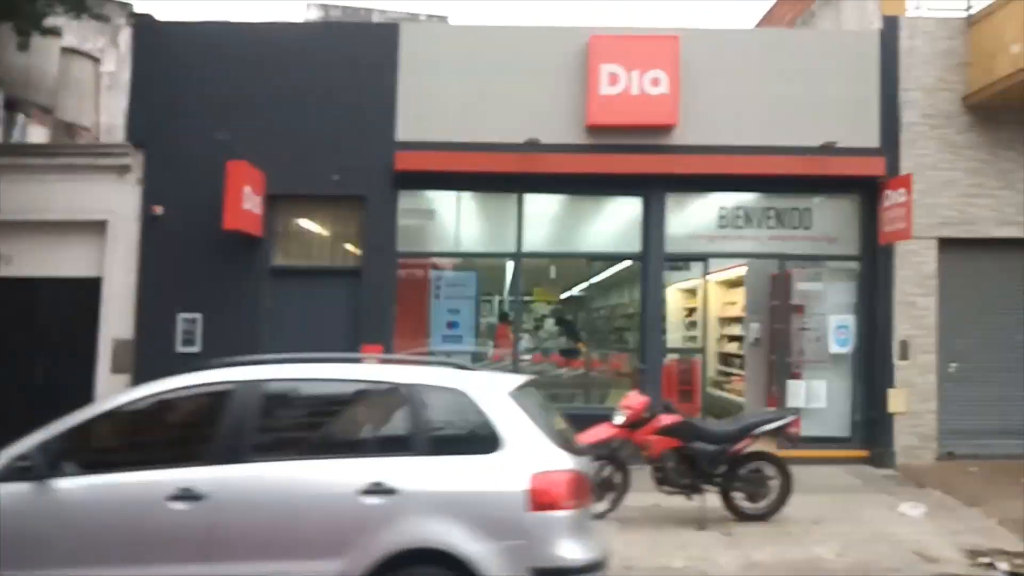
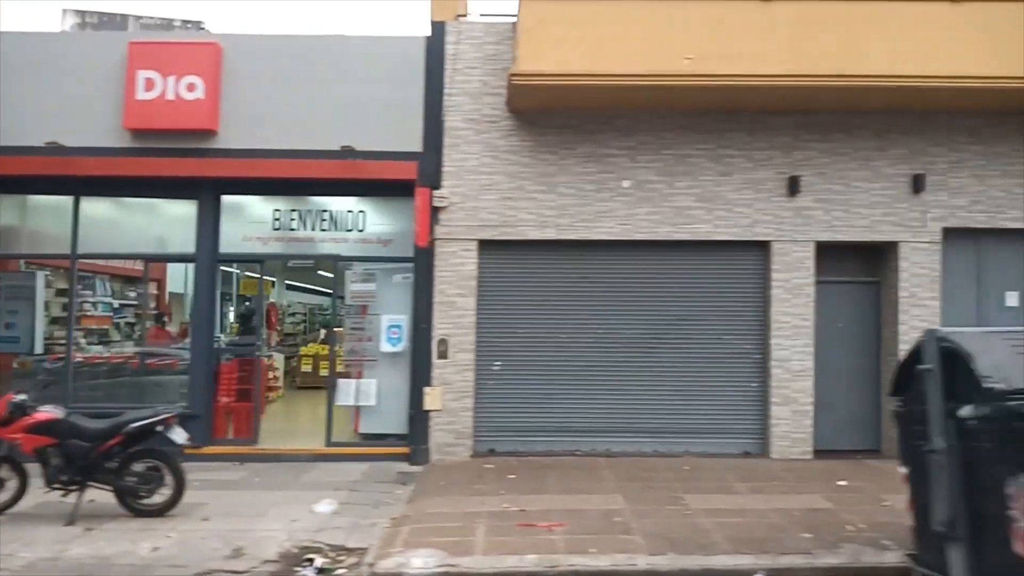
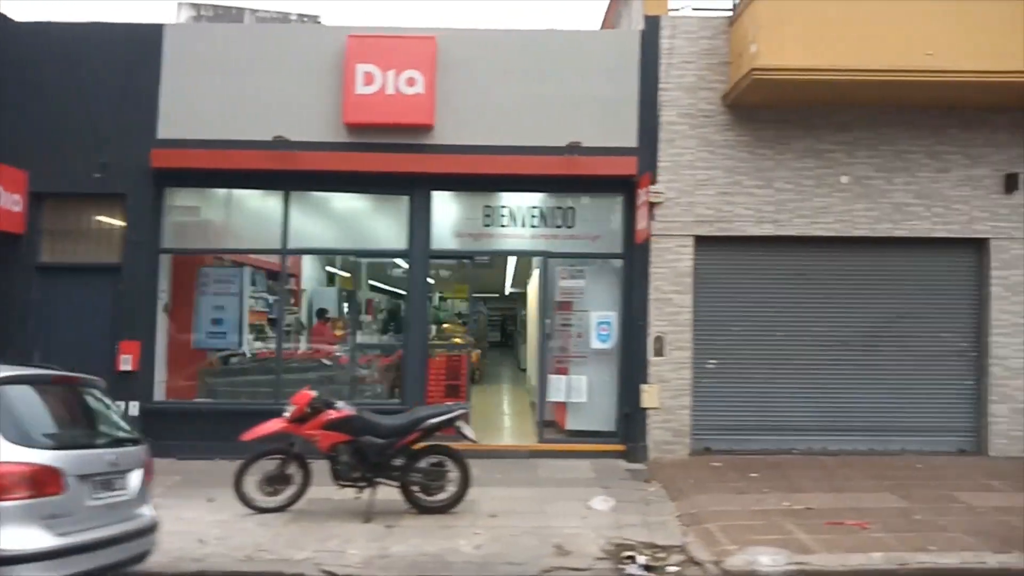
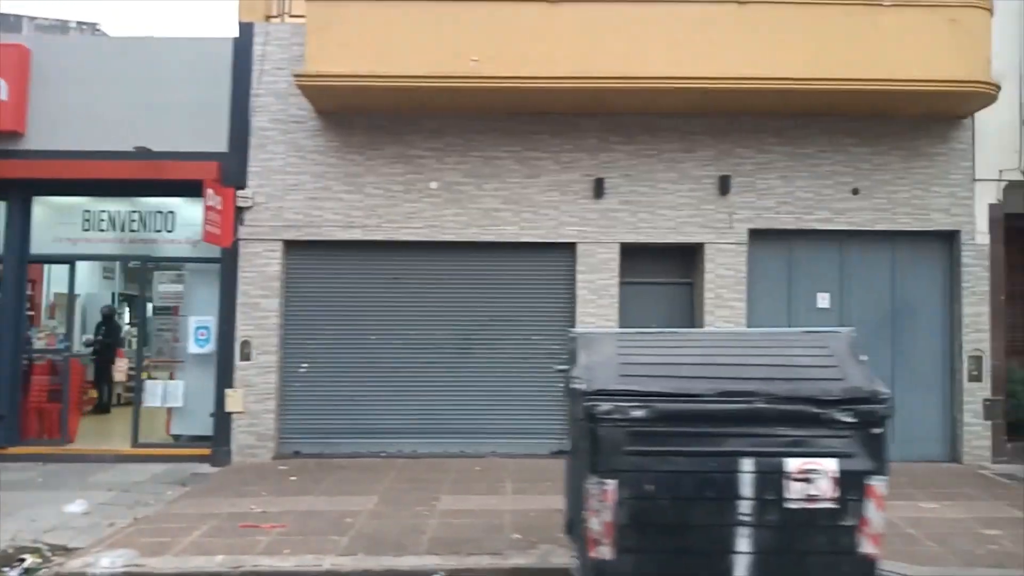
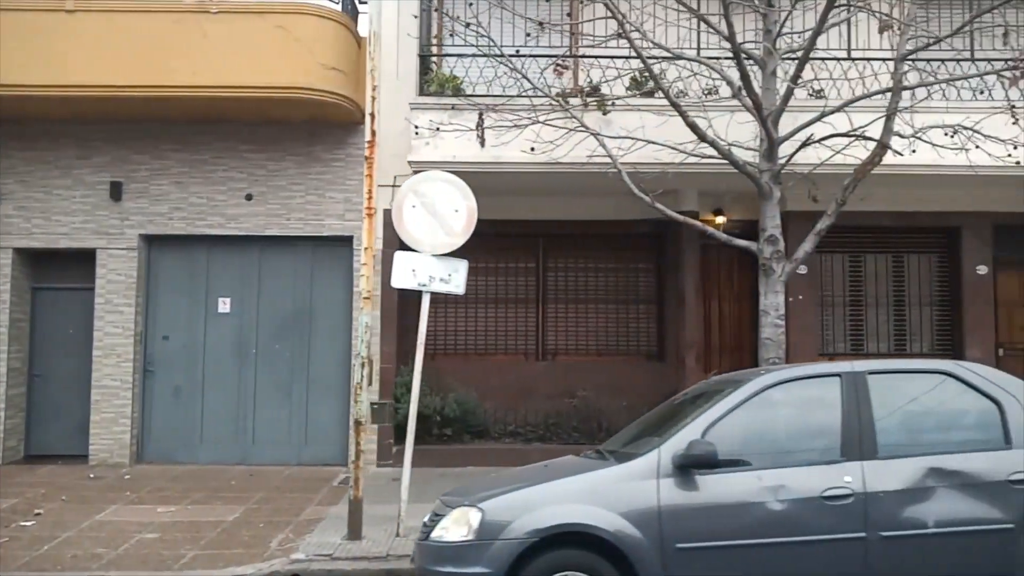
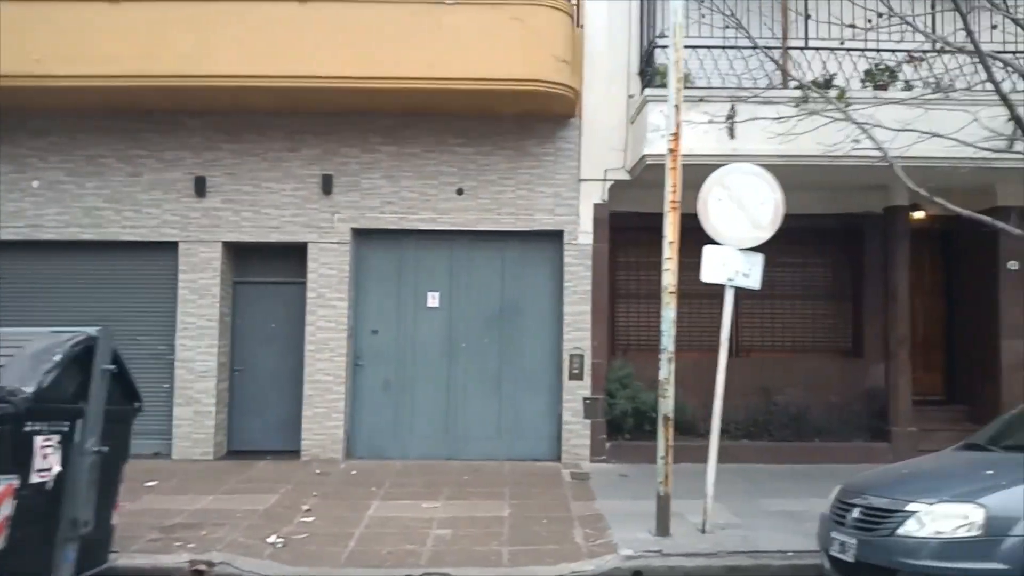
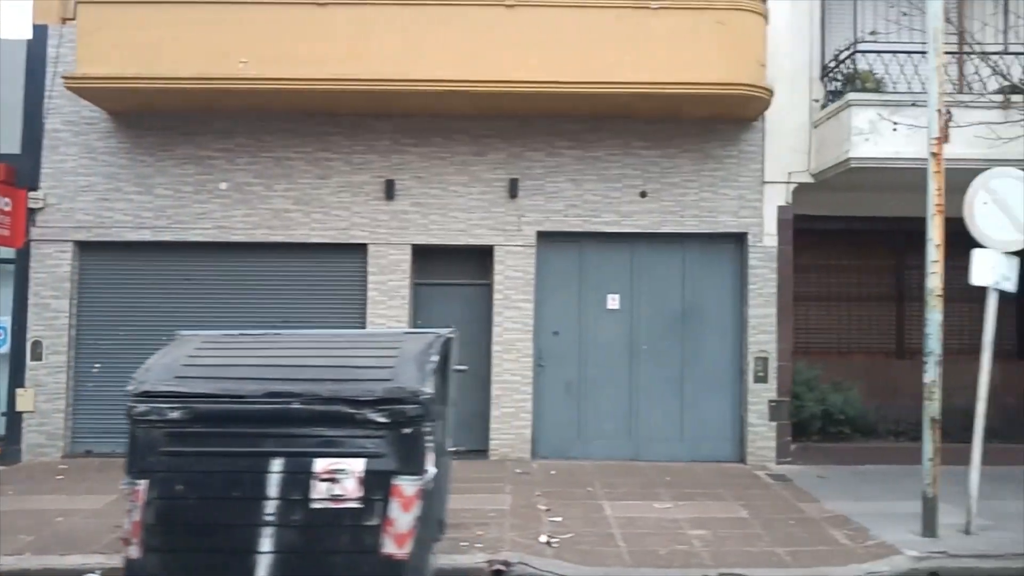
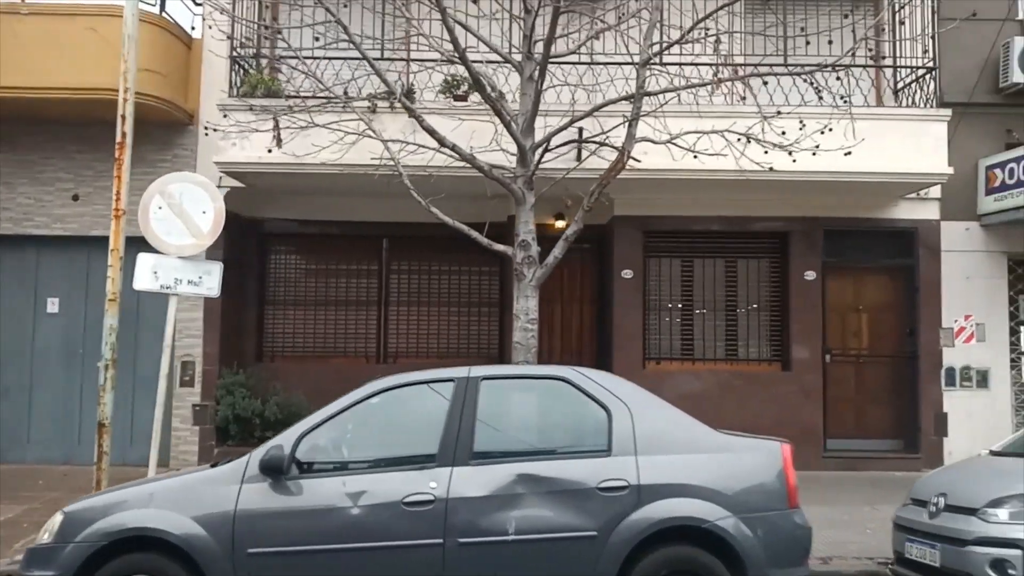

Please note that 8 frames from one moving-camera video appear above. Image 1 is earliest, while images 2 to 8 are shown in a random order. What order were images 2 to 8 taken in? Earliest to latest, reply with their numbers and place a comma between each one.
3, 2, 4, 7, 6, 5, 8
